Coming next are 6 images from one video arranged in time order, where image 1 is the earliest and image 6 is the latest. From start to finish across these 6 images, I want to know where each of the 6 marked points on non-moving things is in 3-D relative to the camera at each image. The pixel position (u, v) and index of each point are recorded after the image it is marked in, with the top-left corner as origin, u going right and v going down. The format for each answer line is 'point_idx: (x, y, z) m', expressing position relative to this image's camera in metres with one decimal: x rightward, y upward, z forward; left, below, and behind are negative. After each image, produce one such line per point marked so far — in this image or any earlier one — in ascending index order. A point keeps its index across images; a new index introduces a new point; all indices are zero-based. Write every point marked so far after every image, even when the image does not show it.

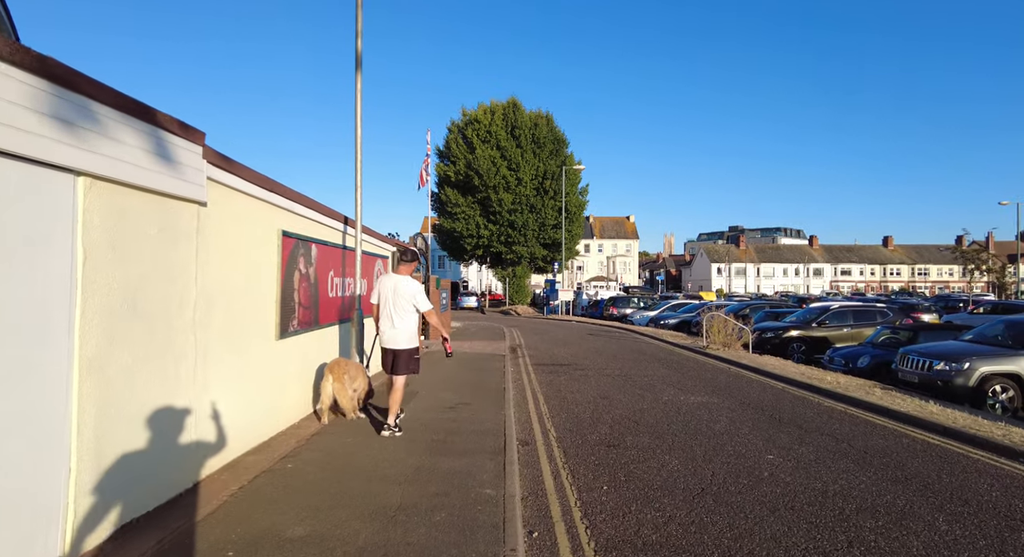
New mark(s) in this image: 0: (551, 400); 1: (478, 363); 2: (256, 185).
0: (+0.6, -1.9, +8.7) m
1: (-0.7, -1.9, +12.7) m
2: (-2.4, +0.9, +5.3) m
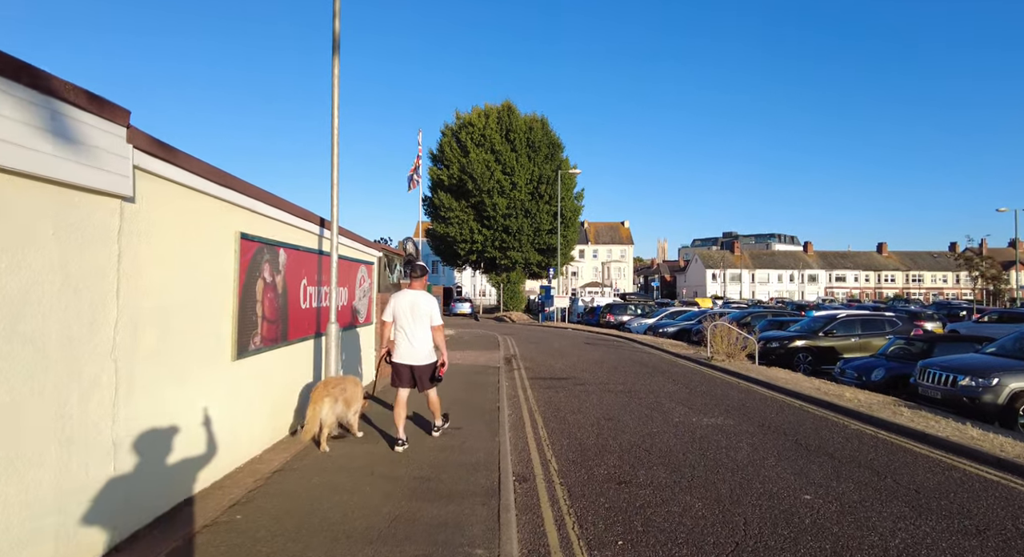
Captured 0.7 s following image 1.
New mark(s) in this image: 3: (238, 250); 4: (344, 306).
0: (+0.5, -2.0, +7.9) m
1: (-0.8, -2.0, +11.9) m
2: (-2.4, +0.8, +4.5) m
3: (-2.4, +0.3, +5.1) m
4: (-2.6, -0.4, +8.7) m
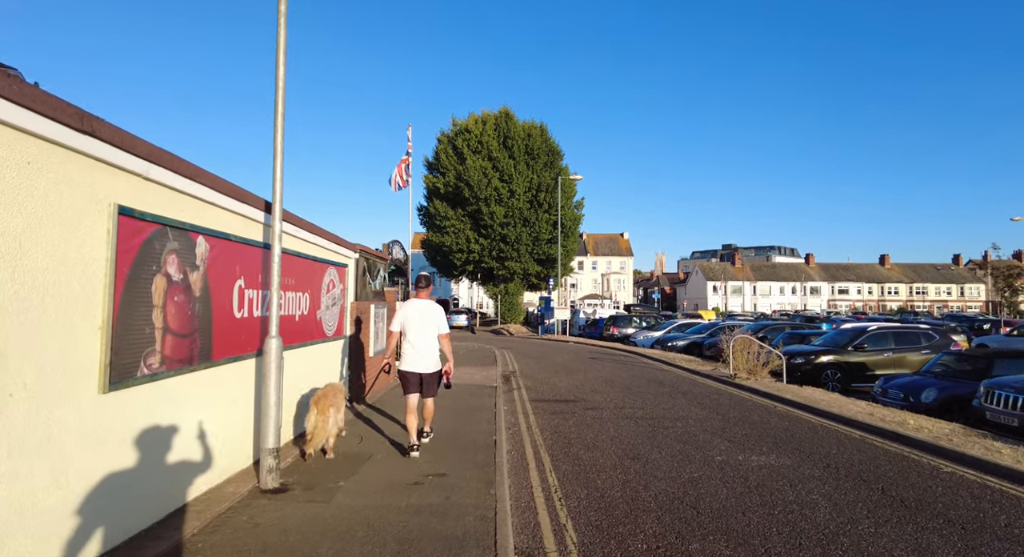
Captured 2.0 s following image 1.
0: (+0.5, -2.0, +6.3) m
1: (-0.9, -2.2, +10.2) m
2: (-2.4, +0.8, +2.9) m
3: (-2.4, +0.3, +3.5) m
4: (-2.6, -0.5, +7.1) m
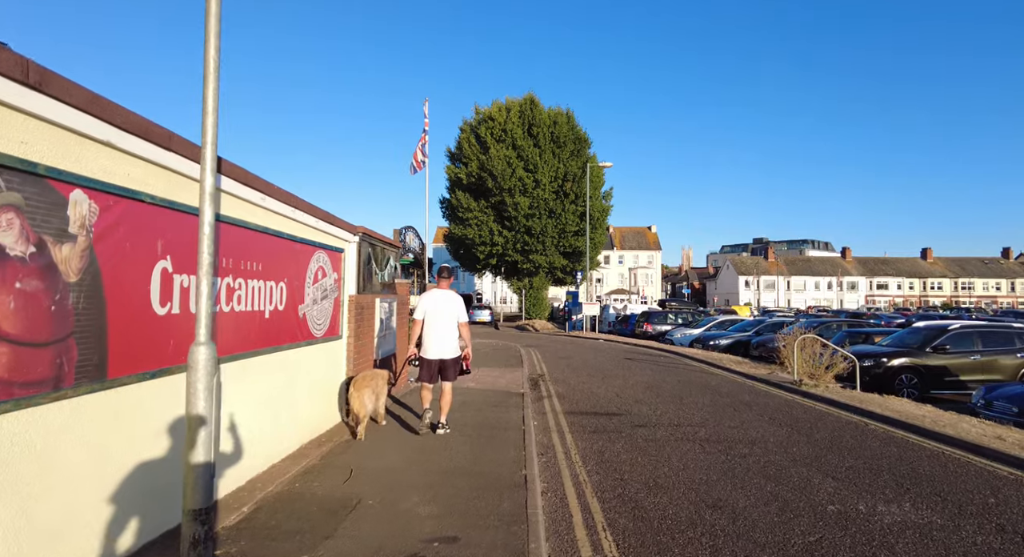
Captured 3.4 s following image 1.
0: (+0.8, -1.9, +4.6) m
1: (-0.4, -2.0, +8.6) m
2: (-2.2, +0.9, +1.3) m
3: (-2.2, +0.4, +1.9) m
4: (-2.2, -0.3, +5.5) m
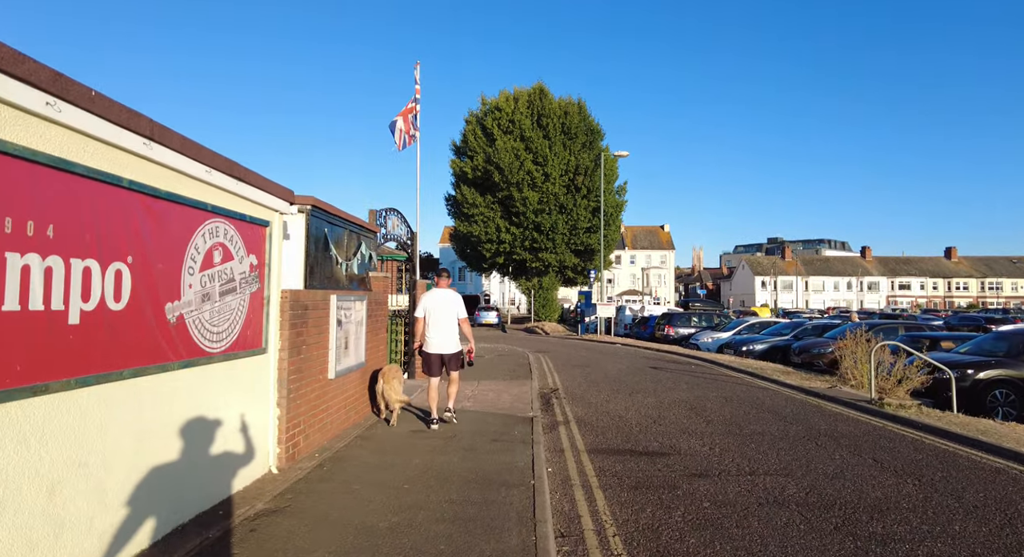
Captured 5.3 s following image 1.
0: (+0.8, -1.8, +2.2) m
1: (-0.3, -1.9, +6.2) m
2: (-2.3, +1.1, -1.0) m
3: (-2.3, +0.5, -0.4) m
4: (-2.2, -0.2, +3.2) m
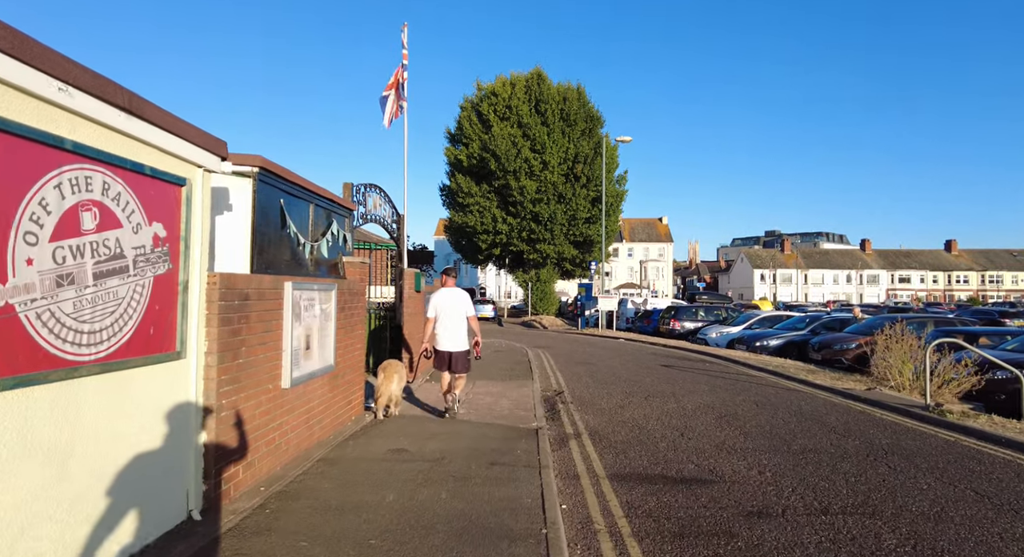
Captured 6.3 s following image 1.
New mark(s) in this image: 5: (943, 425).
0: (+0.9, -1.6, +0.9) m
1: (-0.3, -1.7, +4.9) m
2: (-2.2, +1.1, -2.4) m
3: (-2.2, +0.6, -1.8) m
4: (-2.2, -0.1, +1.8) m
5: (+5.6, -1.9, +7.4) m
